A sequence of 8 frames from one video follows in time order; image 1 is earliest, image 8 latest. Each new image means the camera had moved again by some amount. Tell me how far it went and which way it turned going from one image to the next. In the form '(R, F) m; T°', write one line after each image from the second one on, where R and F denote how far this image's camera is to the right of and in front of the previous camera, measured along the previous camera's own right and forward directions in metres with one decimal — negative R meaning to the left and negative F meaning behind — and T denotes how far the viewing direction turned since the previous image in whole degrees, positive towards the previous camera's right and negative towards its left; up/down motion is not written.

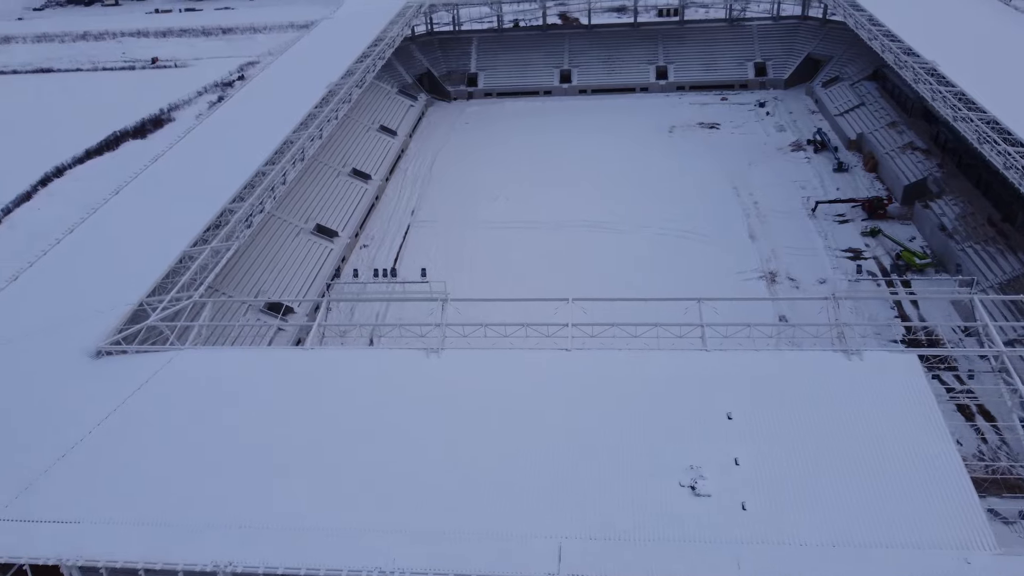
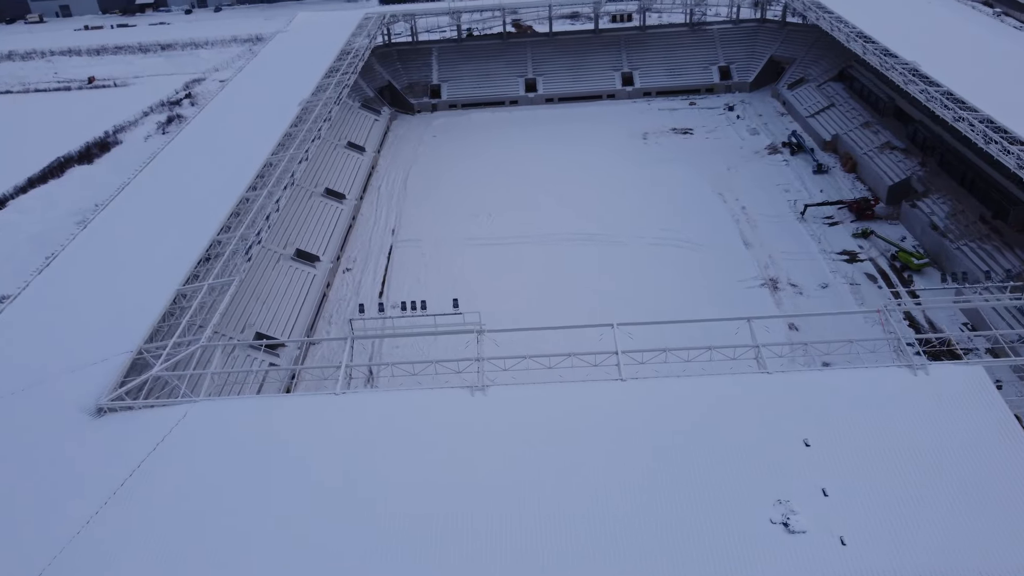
(-1.7, +0.9) m; +4°
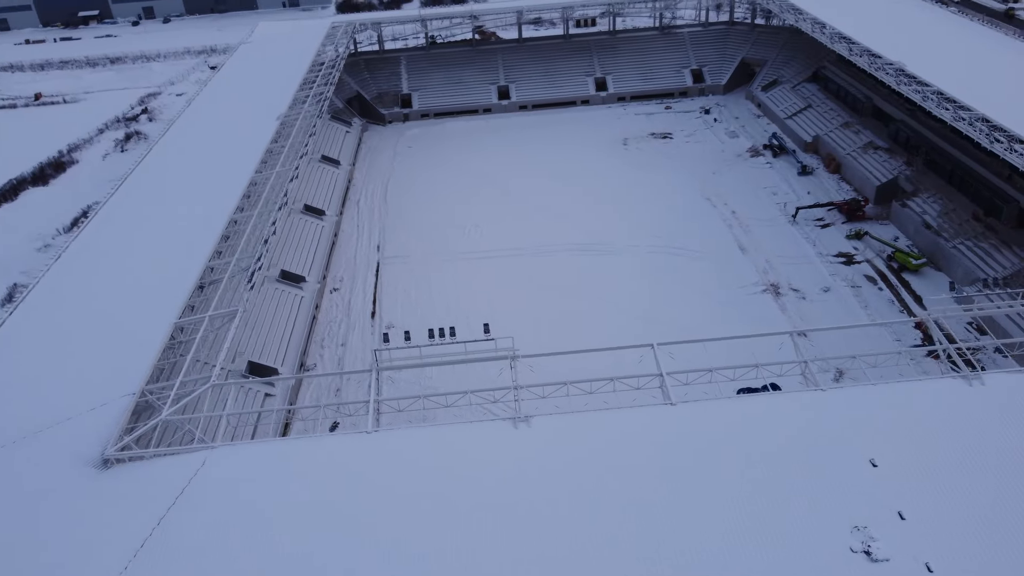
(-1.3, +0.8) m; +3°
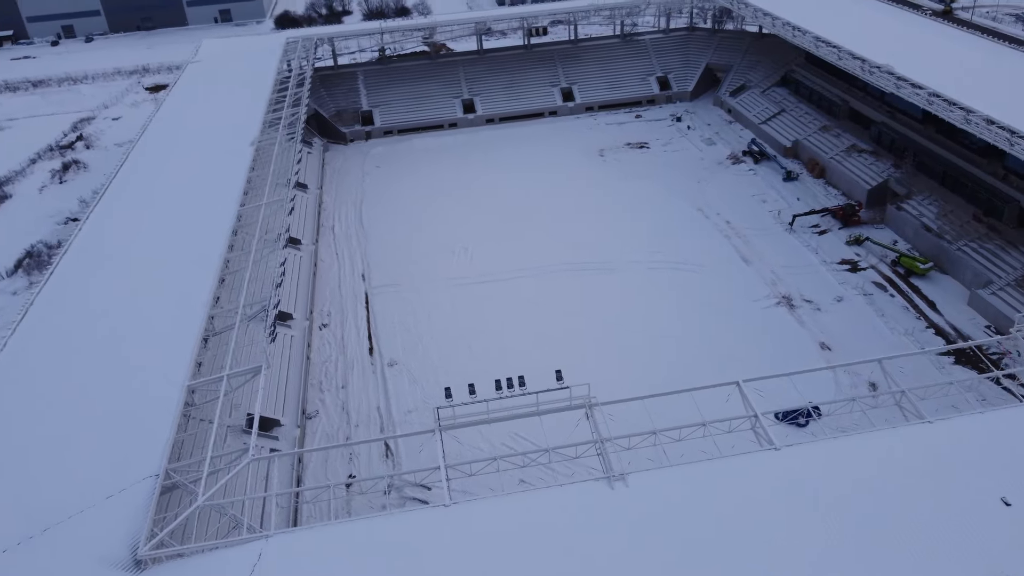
(-2.0, +1.4) m; +5°
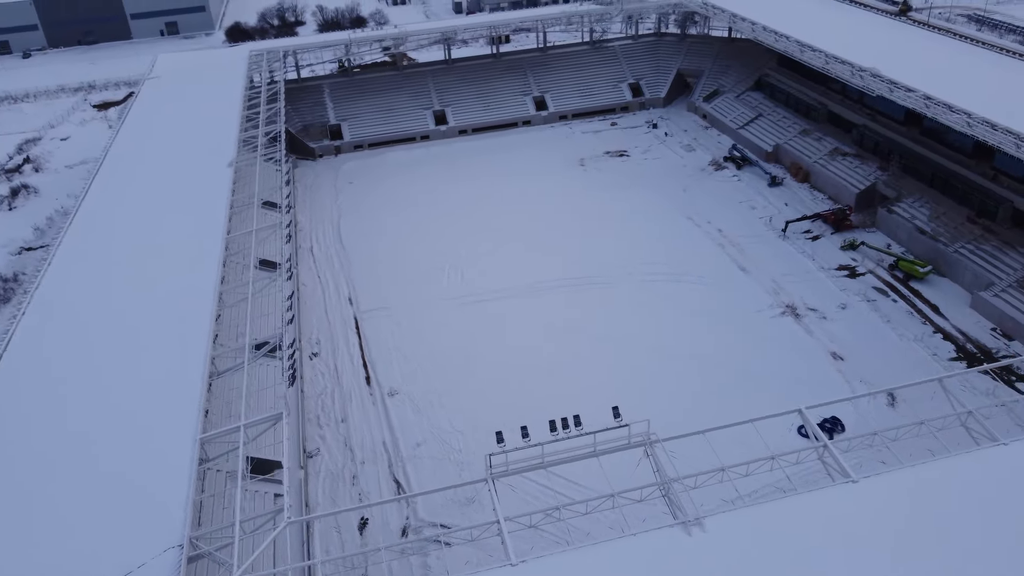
(-1.4, +0.9) m; +4°
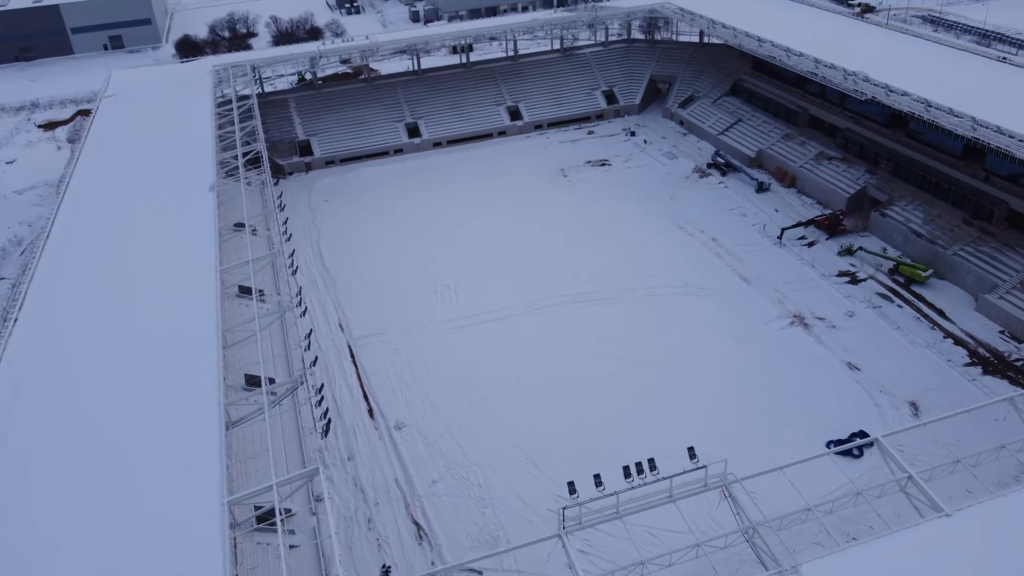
(-1.4, +0.9) m; +4°
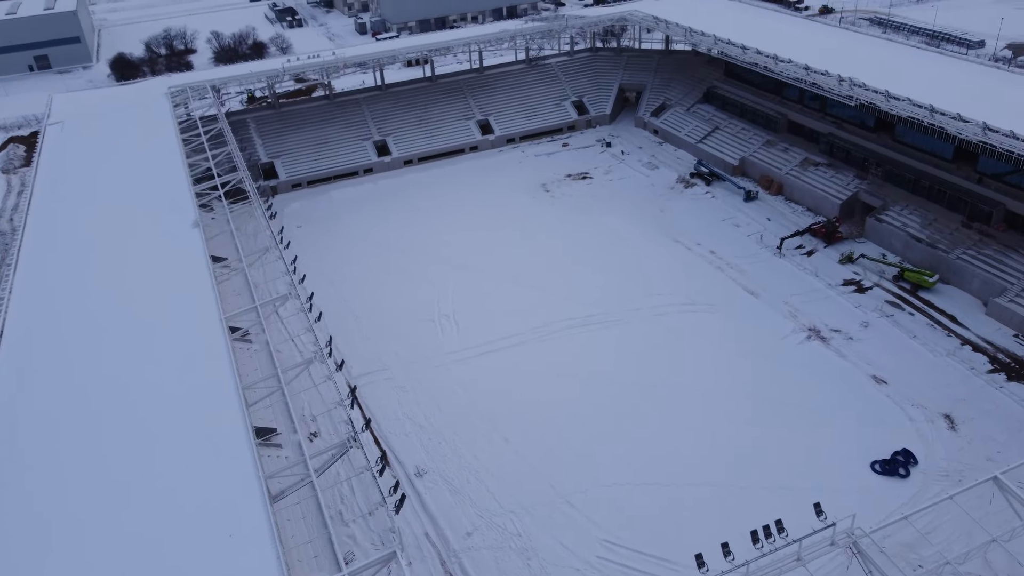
(-1.9, +1.2) m; +5°
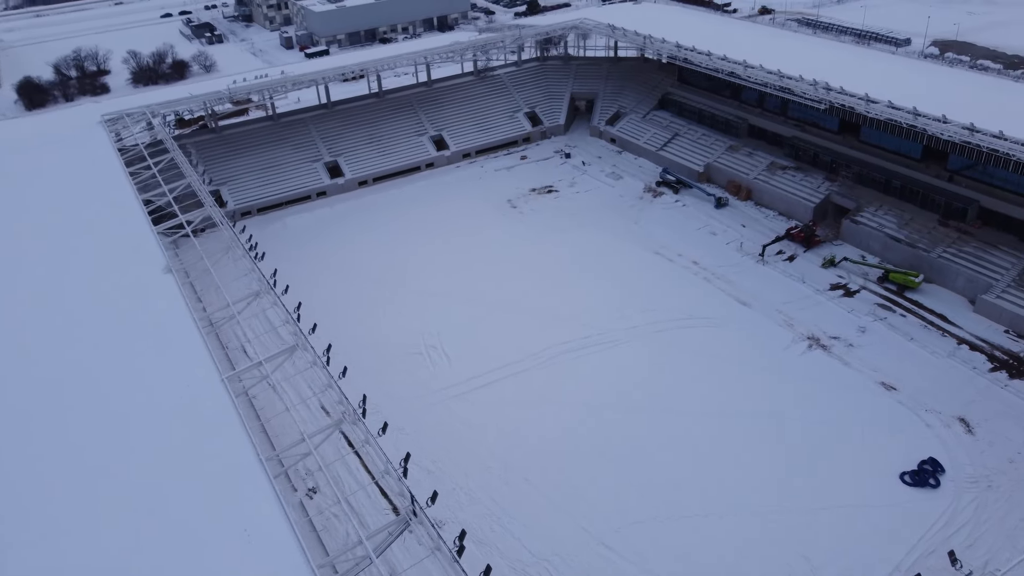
(-1.8, +1.1) m; +6°
